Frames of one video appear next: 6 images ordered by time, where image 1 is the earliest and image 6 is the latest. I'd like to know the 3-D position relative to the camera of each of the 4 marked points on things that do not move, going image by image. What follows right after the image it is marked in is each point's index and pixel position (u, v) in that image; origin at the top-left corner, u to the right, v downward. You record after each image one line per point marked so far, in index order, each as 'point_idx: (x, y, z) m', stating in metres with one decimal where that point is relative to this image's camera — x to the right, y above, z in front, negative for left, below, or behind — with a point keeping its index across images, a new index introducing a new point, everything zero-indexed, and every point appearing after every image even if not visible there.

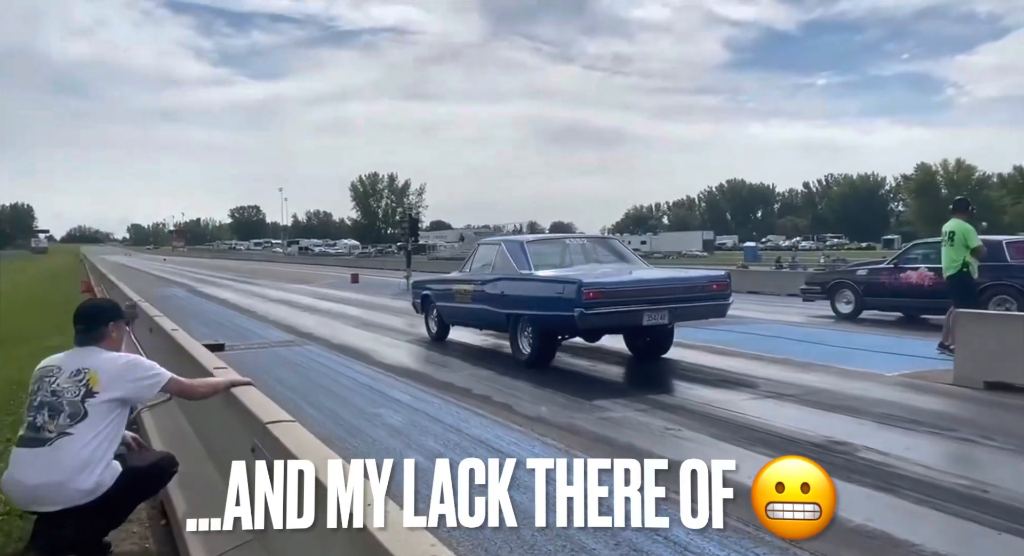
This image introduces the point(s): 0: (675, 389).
0: (+2.0, -1.3, +9.4) m
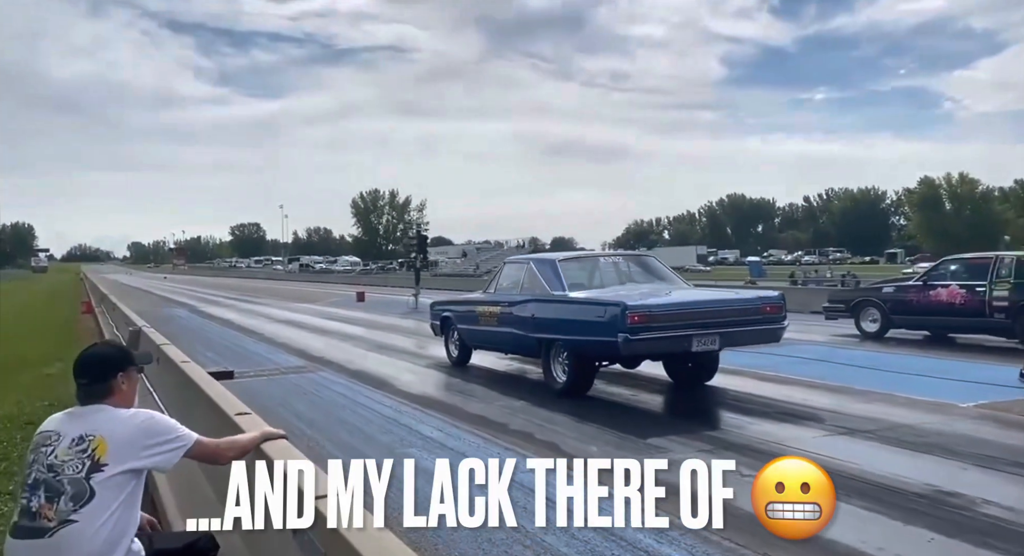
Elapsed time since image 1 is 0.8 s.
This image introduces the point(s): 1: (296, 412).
0: (+2.4, -1.5, +8.5) m
1: (-2.6, -1.6, +9.5) m
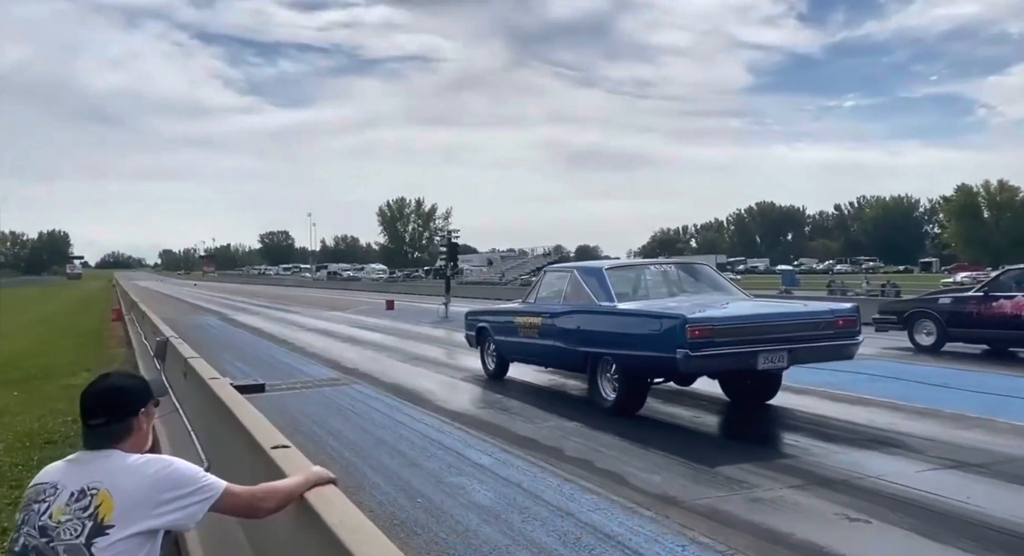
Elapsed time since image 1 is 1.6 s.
0: (+2.9, -1.6, +7.7) m
1: (-2.1, -1.7, +8.8) m
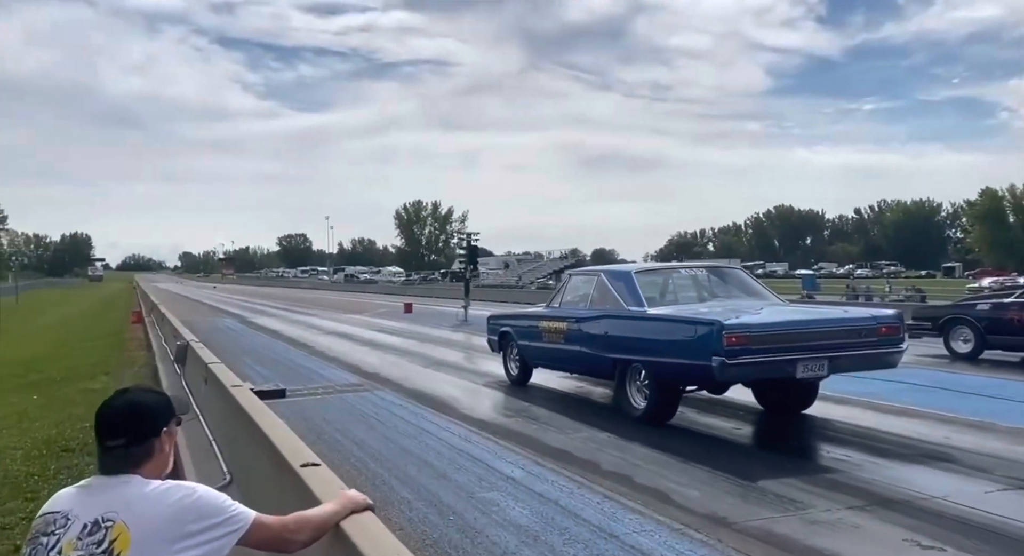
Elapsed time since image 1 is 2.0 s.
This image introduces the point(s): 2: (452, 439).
0: (+3.2, -1.7, +7.4) m
1: (-1.8, -1.7, +8.6) m
2: (-0.6, -1.7, +8.1) m
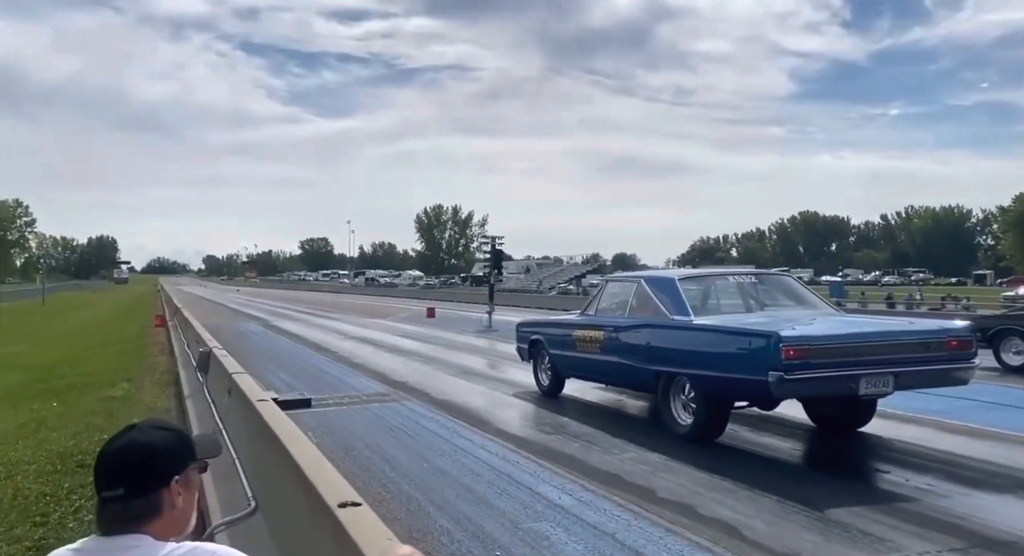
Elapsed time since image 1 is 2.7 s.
0: (+3.6, -1.8, +6.8) m
1: (-1.4, -1.8, +8.1) m
2: (-0.2, -1.7, +7.6) m
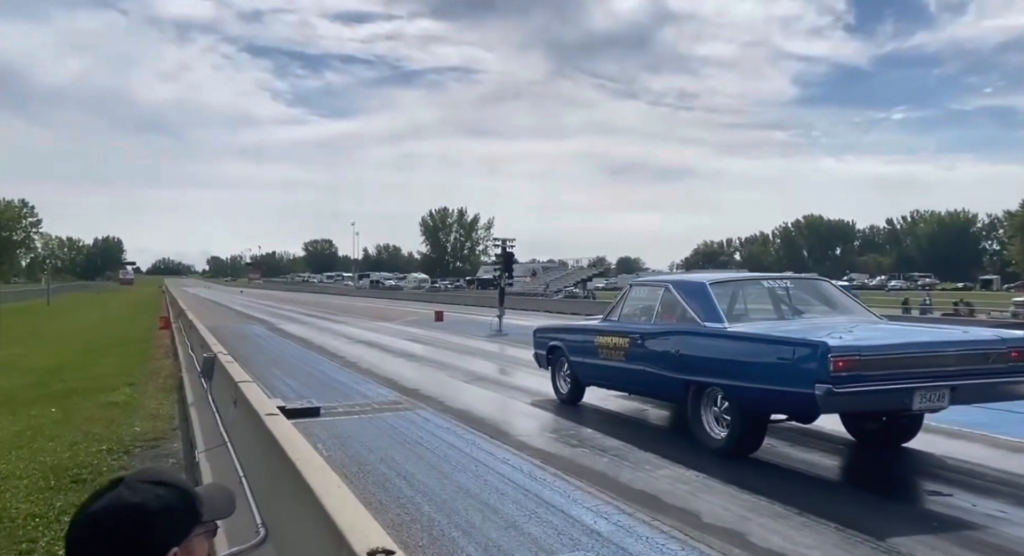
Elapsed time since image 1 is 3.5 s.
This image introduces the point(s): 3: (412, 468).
0: (+3.8, -1.8, +6.2) m
1: (-1.1, -1.8, +7.6) m
2: (0.0, -1.8, +7.0) m
3: (-1.0, -1.8, +7.4) m
